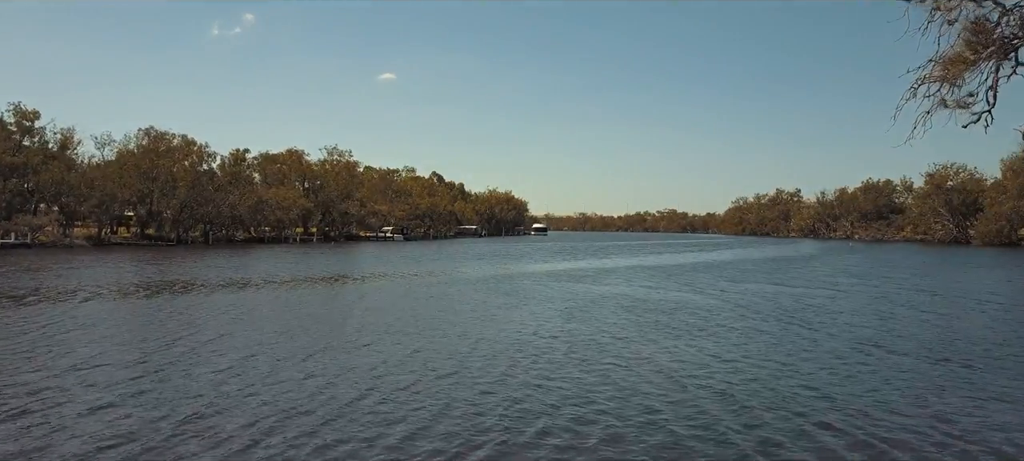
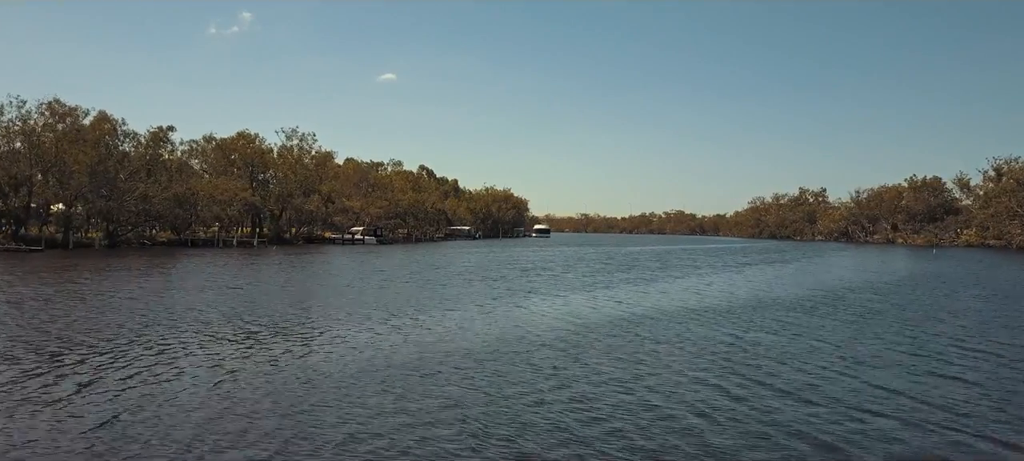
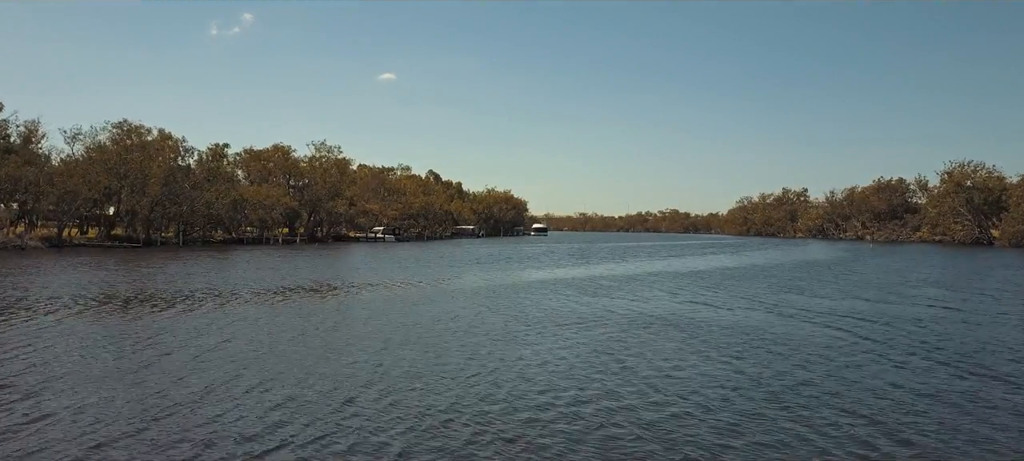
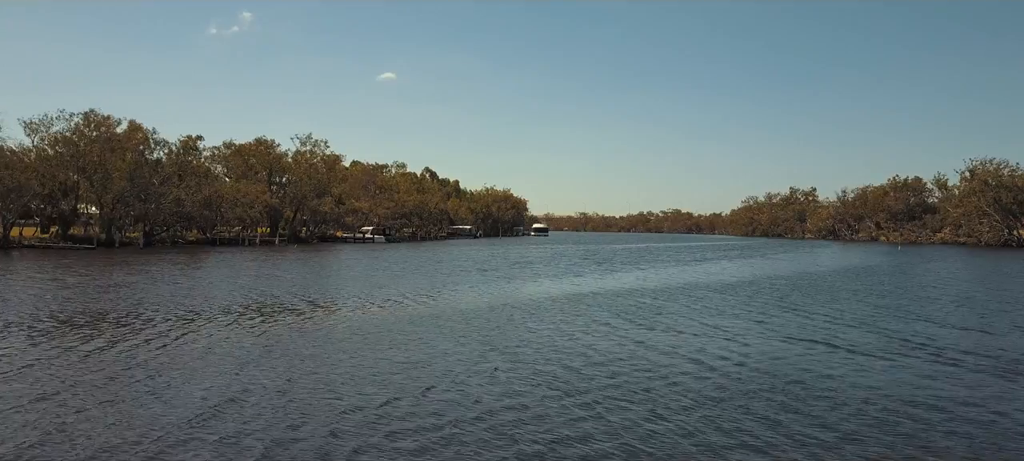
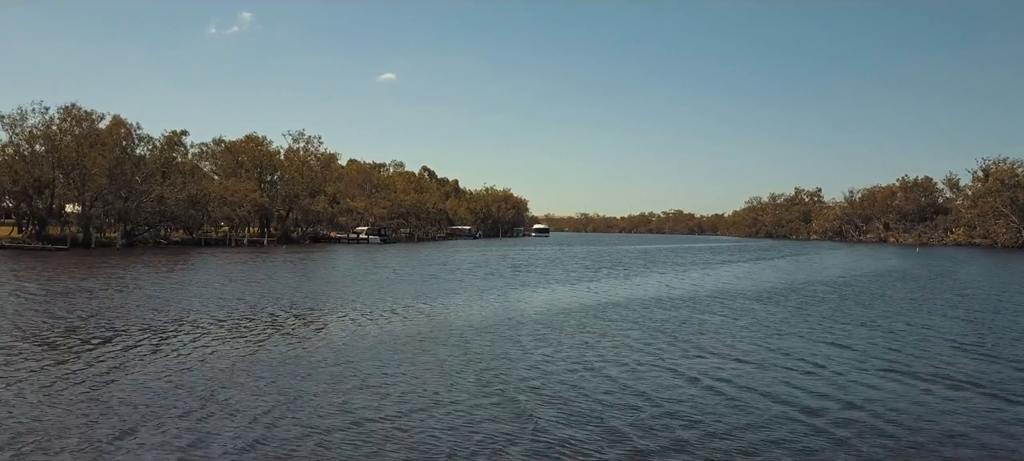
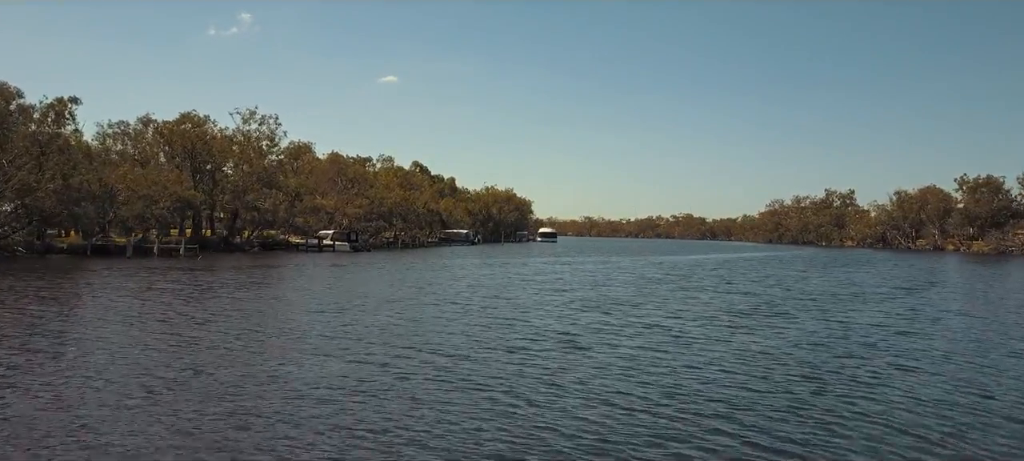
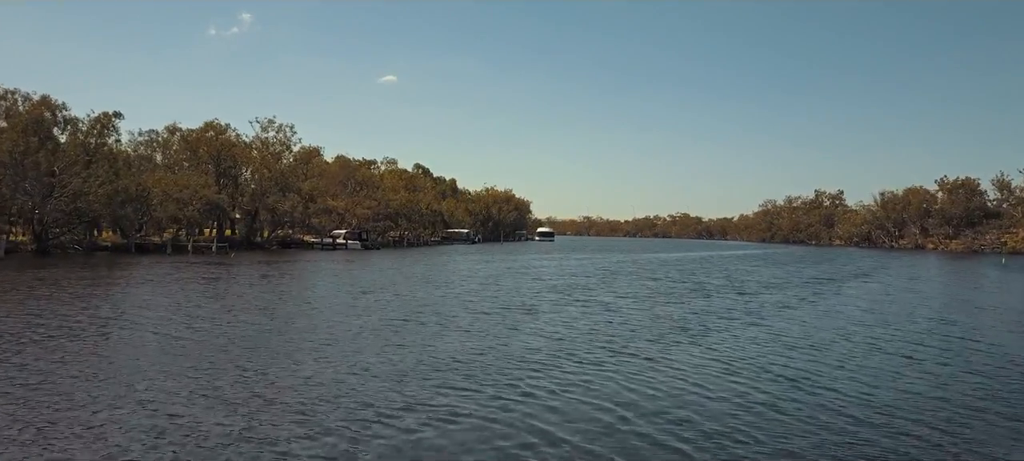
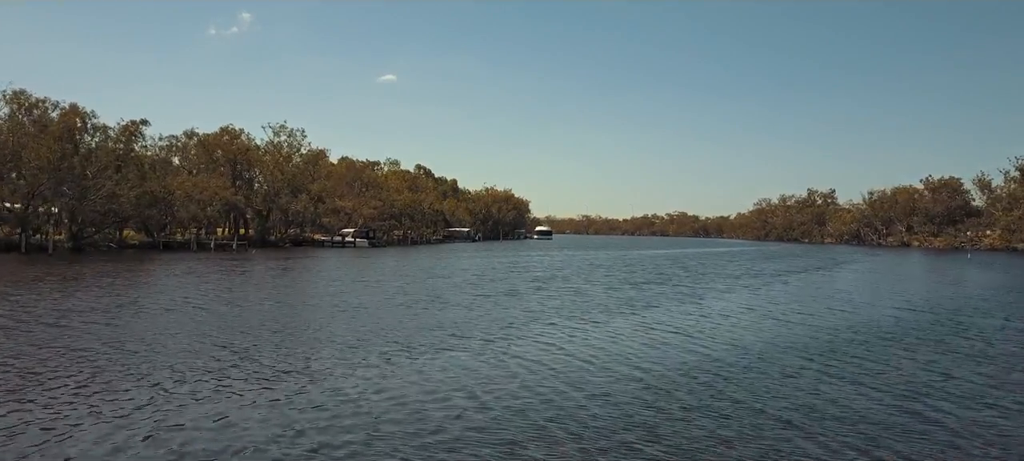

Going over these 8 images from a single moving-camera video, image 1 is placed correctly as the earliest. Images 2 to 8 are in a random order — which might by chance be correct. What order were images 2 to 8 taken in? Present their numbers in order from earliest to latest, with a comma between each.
3, 4, 5, 2, 8, 7, 6
